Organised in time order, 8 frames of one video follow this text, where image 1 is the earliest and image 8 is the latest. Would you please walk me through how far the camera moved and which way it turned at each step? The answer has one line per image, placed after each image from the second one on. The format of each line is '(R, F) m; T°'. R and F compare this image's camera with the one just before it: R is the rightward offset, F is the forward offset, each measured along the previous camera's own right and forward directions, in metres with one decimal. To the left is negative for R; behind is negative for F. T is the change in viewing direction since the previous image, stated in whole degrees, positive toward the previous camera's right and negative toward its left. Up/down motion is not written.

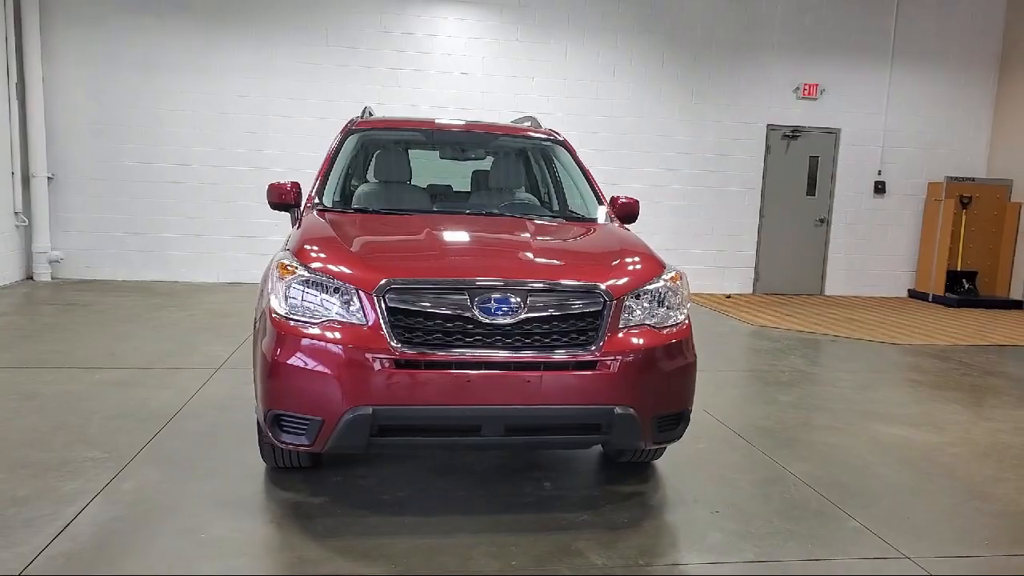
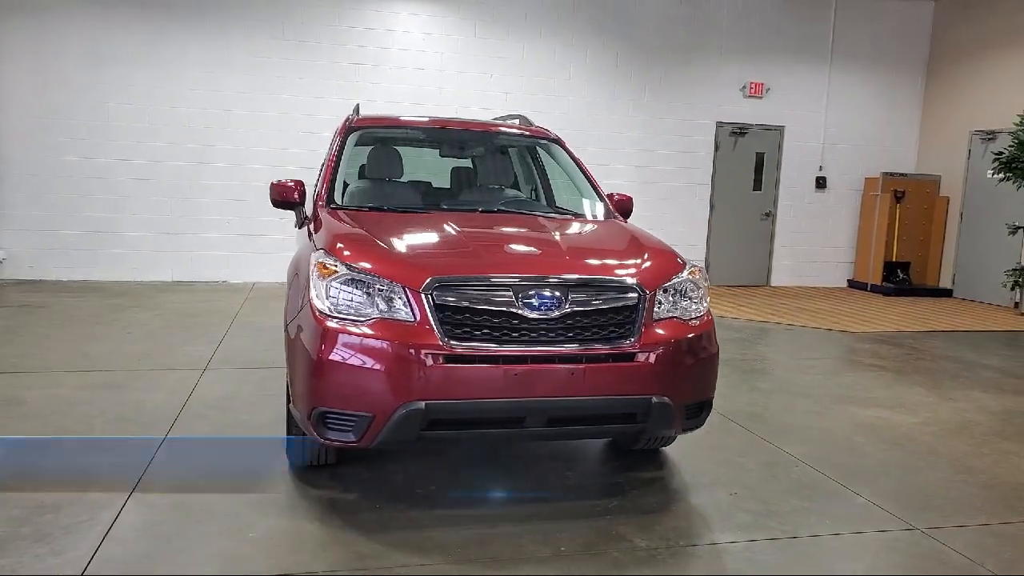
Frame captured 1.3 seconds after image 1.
(-0.4, -0.1) m; +5°
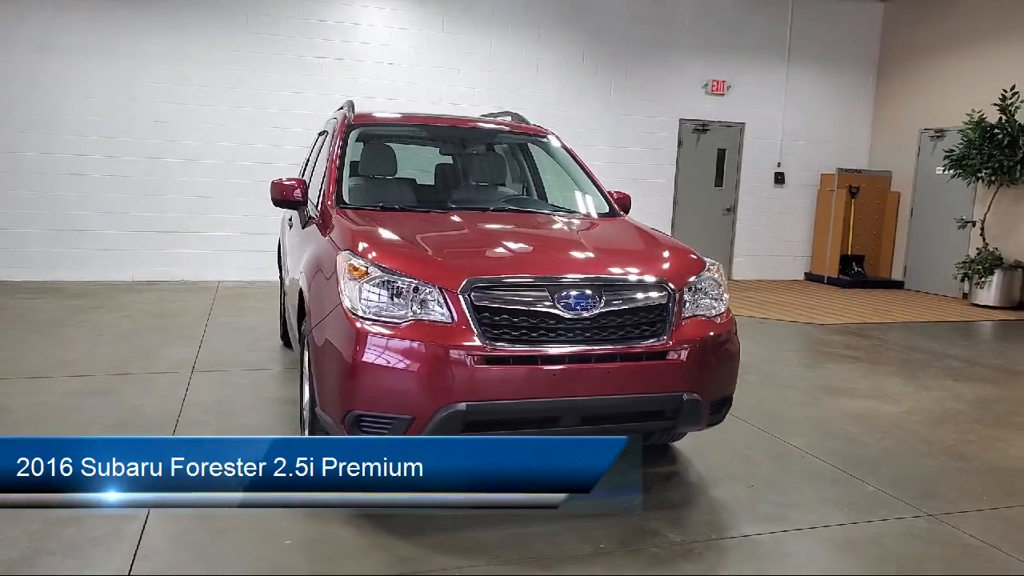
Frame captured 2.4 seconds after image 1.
(-0.3, 0.0) m; +4°
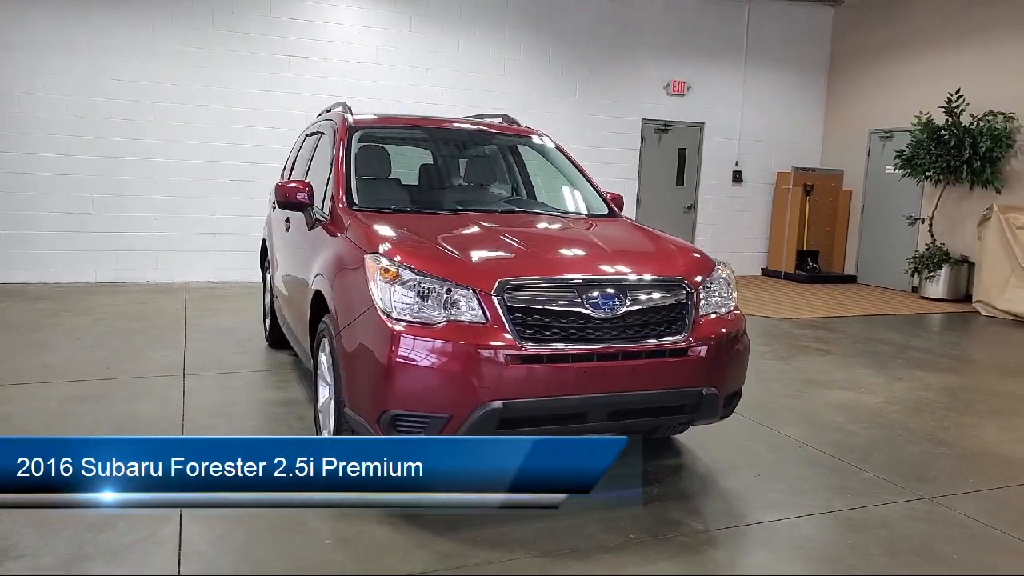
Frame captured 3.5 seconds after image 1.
(-0.3, -0.1) m; +4°
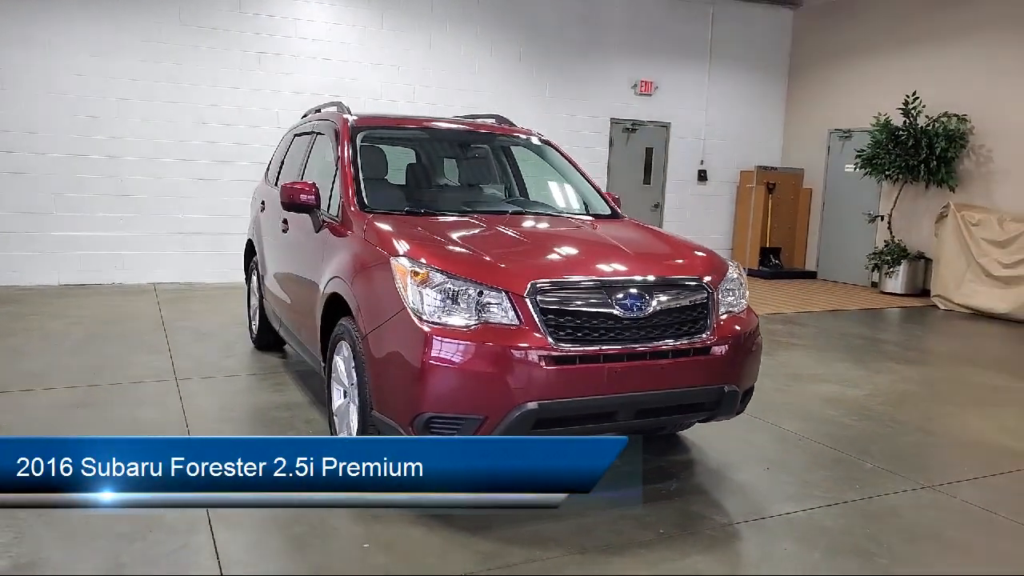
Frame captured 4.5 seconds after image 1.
(-0.3, 0.0) m; +3°
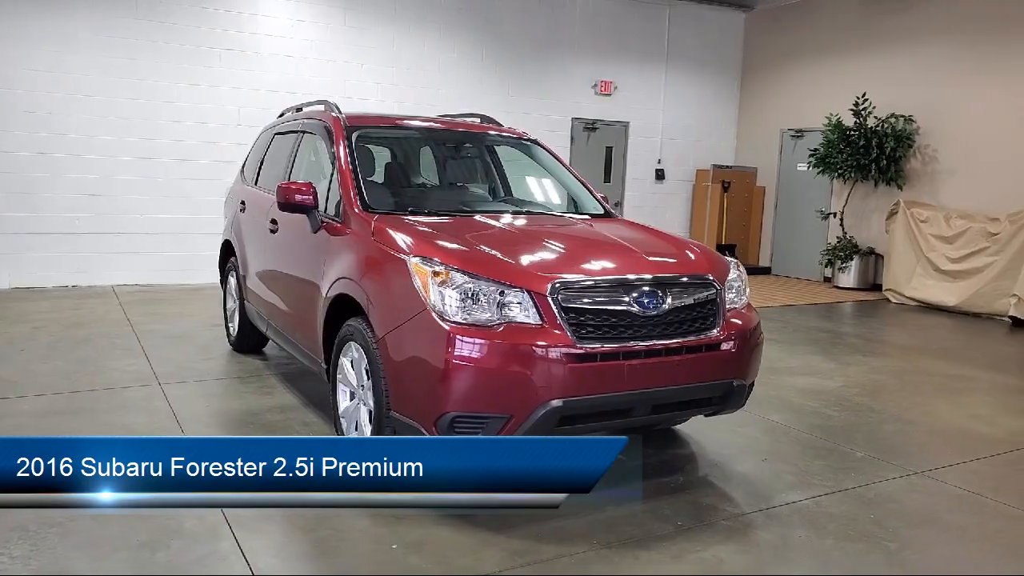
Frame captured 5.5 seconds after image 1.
(-0.3, 0.0) m; +4°
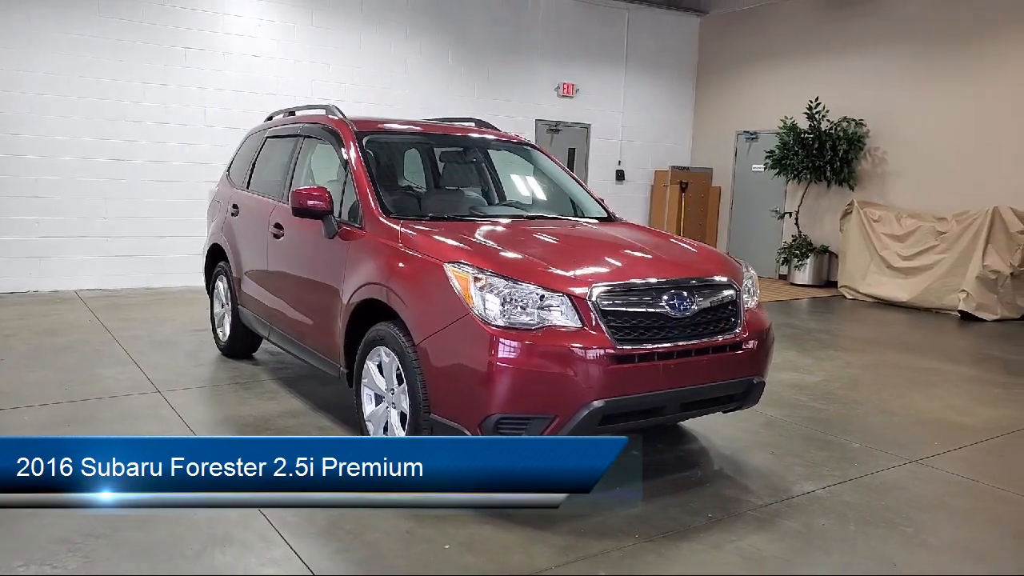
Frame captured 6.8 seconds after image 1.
(-0.3, -0.1) m; +4°
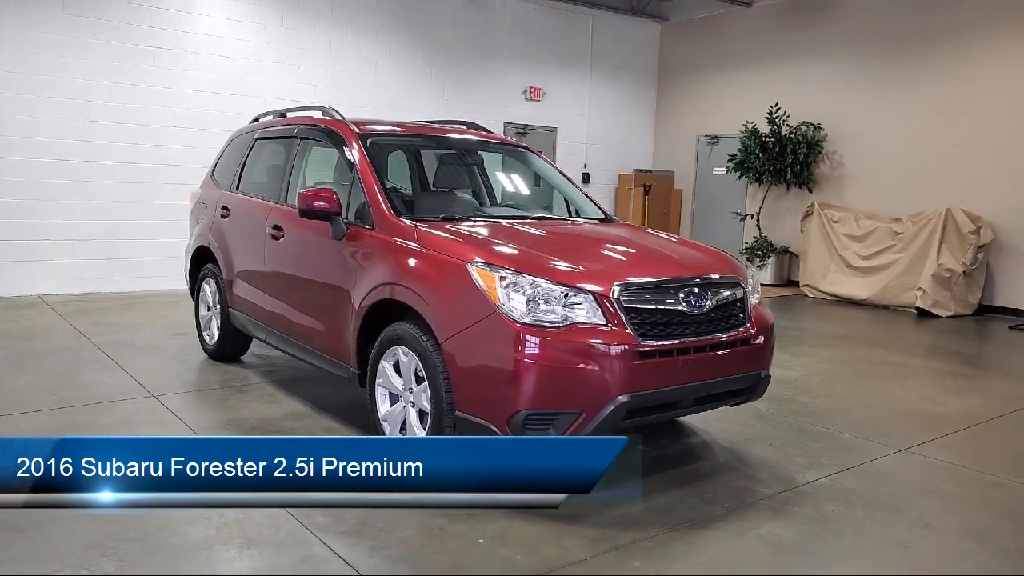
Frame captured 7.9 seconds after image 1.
(-0.3, -0.1) m; +4°
